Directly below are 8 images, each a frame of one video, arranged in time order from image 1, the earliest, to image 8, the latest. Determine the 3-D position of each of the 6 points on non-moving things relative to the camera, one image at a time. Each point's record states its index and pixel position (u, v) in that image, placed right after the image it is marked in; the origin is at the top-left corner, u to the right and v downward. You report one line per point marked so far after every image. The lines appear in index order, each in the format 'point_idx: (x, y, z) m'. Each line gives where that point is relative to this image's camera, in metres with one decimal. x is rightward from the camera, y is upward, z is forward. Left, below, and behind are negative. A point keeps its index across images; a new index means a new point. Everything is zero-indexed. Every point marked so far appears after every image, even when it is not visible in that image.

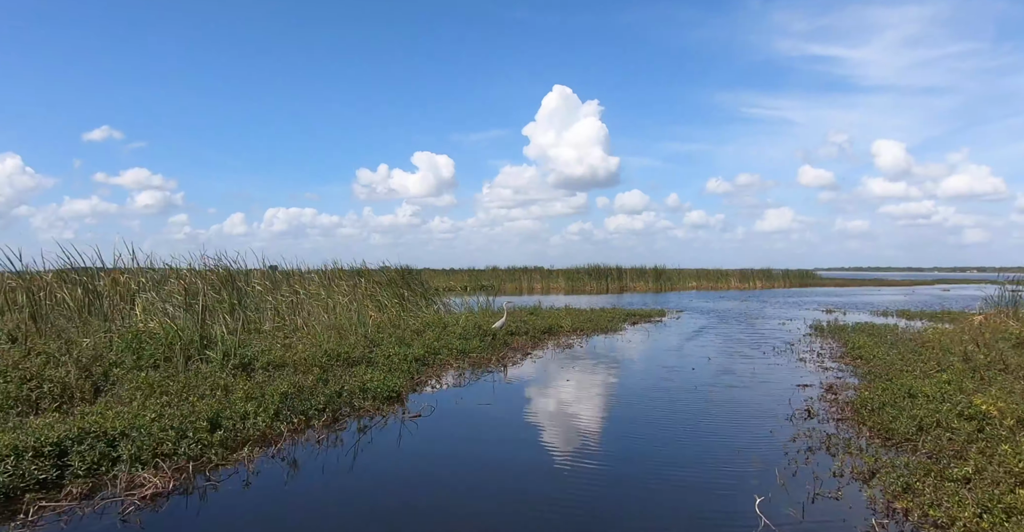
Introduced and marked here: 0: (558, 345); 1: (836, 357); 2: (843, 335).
0: (+1.1, -2.1, +16.2) m
1: (+6.9, -2.0, +13.4) m
2: (+9.0, -1.7, +16.9) m
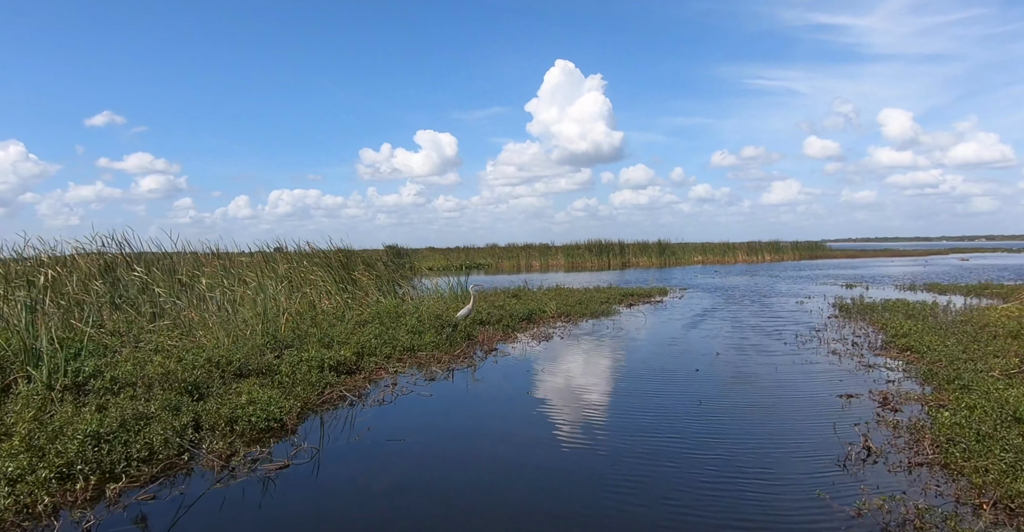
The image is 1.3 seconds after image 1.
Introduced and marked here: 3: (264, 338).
0: (+0.5, -1.5, +13.7) m
1: (+6.3, -1.4, +10.8) m
2: (+8.4, -1.0, +14.3) m
3: (-3.5, -1.0, +8.8) m
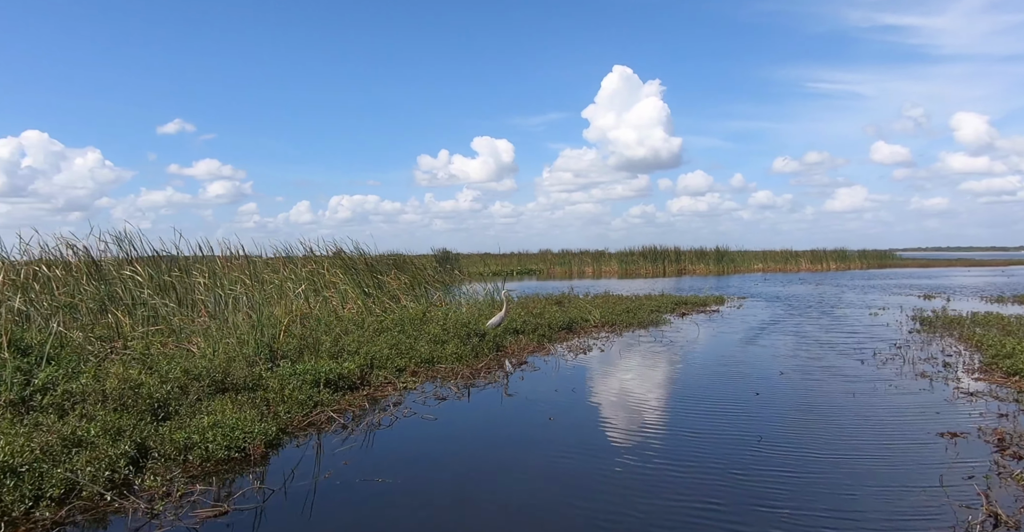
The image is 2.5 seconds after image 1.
0: (+1.2, -1.6, +12.5) m
1: (+6.7, -1.5, +9.1) m
2: (+9.1, -1.1, +12.4) m
3: (-3.2, -1.0, +8.0) m
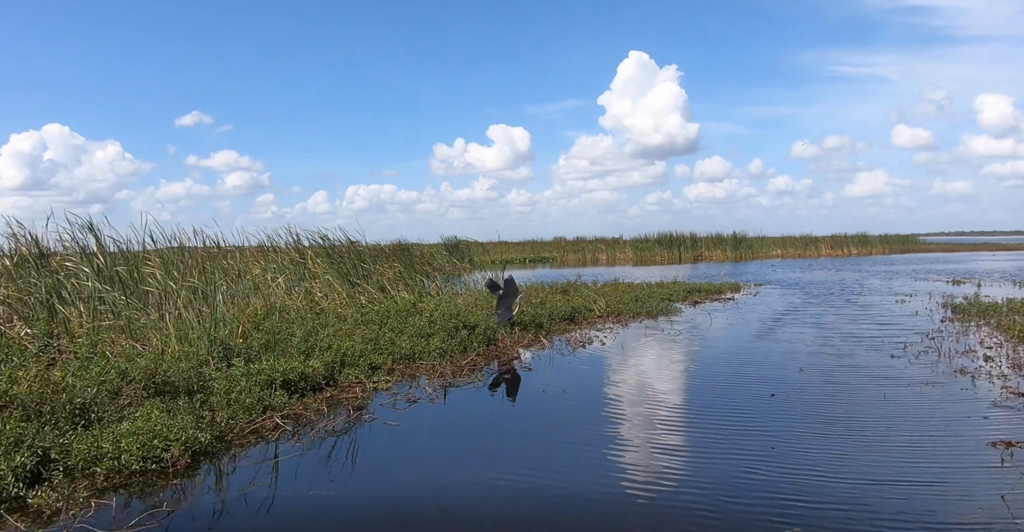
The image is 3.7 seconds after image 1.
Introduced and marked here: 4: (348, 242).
0: (+1.1, -1.4, +11.6) m
1: (+6.6, -1.3, +8.1) m
2: (+9.0, -0.8, +11.3) m
3: (-3.4, -0.9, +7.2) m
4: (-4.1, +0.6, +15.2) m
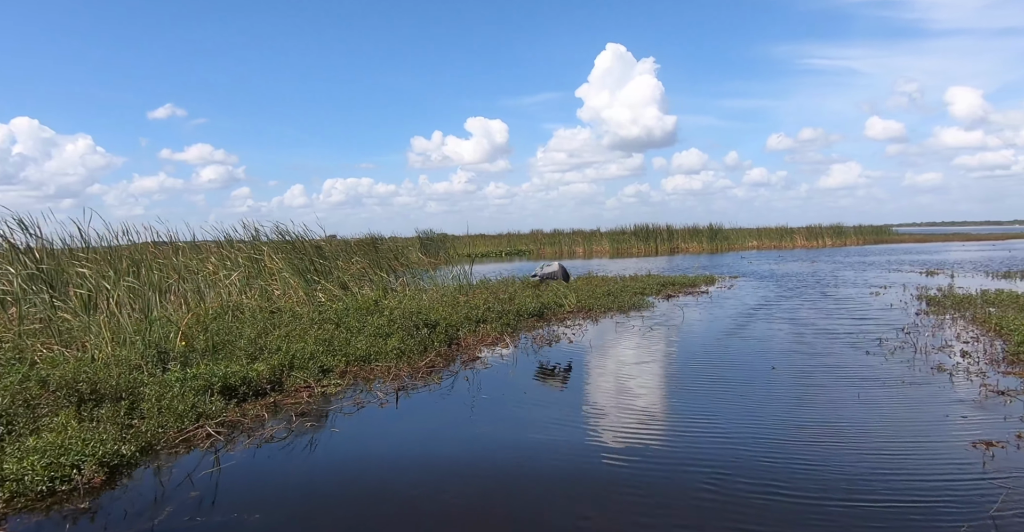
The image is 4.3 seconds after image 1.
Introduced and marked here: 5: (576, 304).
0: (+0.5, -1.3, +11.2) m
1: (+6.1, -1.2, +7.8) m
2: (+8.4, -0.7, +11.2) m
3: (-3.9, -0.8, +6.6) m
4: (-4.8, +0.7, +14.6) m
5: (+1.4, -0.9, +13.8) m
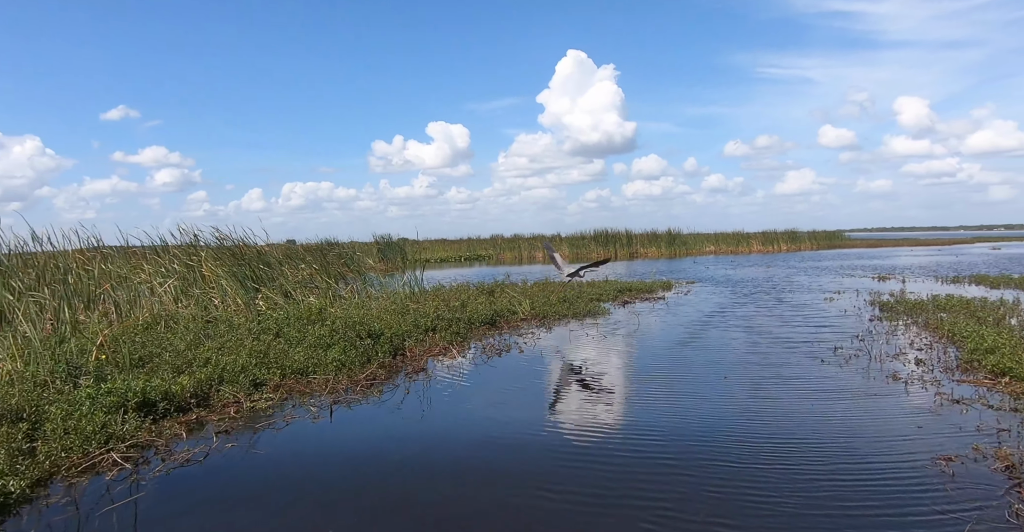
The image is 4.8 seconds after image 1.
0: (-0.4, -1.4, +10.7) m
1: (+5.4, -1.3, +7.7) m
2: (+7.6, -0.8, +11.2) m
3: (-4.4, -0.9, +5.9) m
4: (-5.9, +0.6, +13.8) m
5: (+0.4, -1.0, +13.4) m
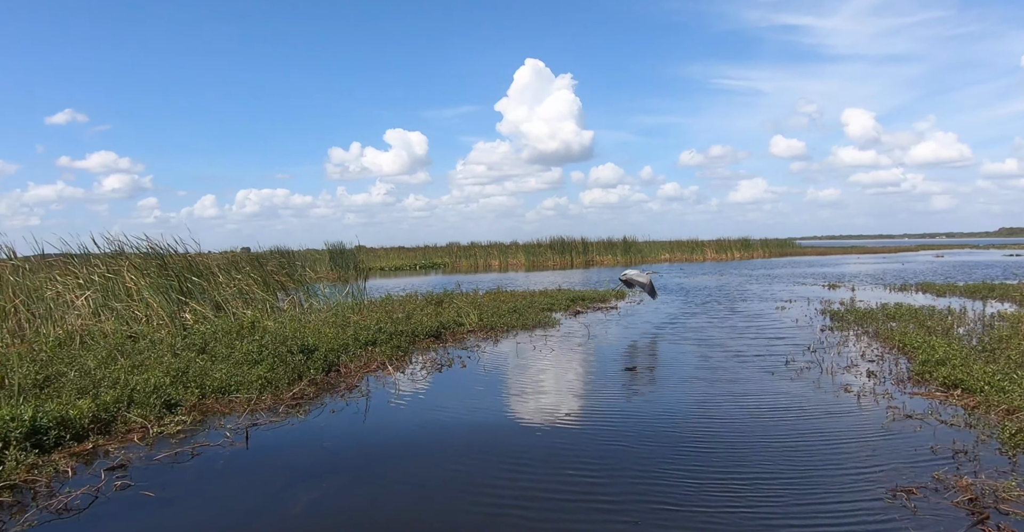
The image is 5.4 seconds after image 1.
0: (-1.3, -1.5, +10.1) m
1: (+4.7, -1.4, +7.5) m
2: (+6.6, -0.9, +11.1) m
3: (-5.0, -1.1, +5.1) m
4: (-7.0, +0.3, +12.8) m
5: (-0.7, -1.2, +12.8) m
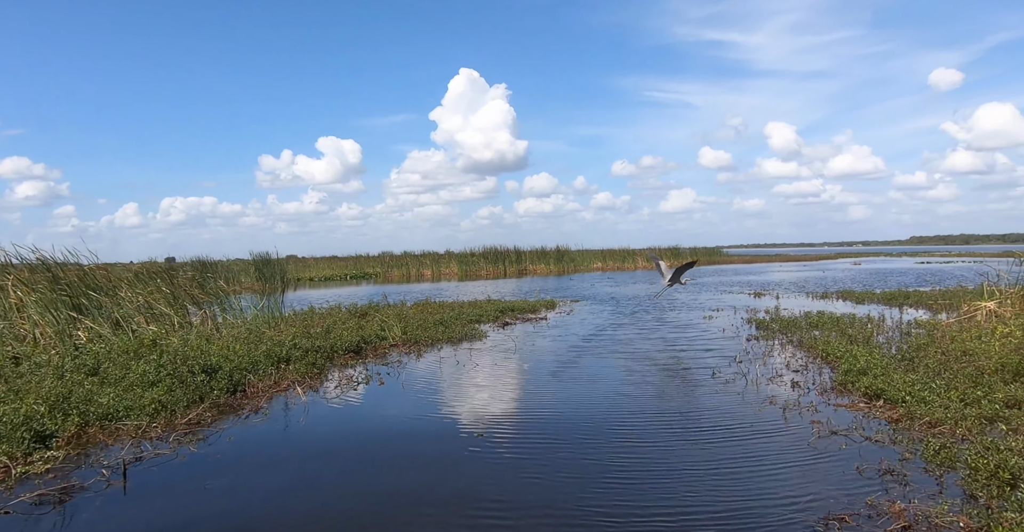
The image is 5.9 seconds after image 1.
0: (-2.4, -1.7, +9.4) m
1: (+3.7, -1.5, +7.4) m
2: (+5.3, -1.1, +11.2) m
3: (-5.7, -1.2, +4.0) m
4: (-8.4, +0.1, +11.6) m
5: (-2.1, -1.4, +12.2) m
